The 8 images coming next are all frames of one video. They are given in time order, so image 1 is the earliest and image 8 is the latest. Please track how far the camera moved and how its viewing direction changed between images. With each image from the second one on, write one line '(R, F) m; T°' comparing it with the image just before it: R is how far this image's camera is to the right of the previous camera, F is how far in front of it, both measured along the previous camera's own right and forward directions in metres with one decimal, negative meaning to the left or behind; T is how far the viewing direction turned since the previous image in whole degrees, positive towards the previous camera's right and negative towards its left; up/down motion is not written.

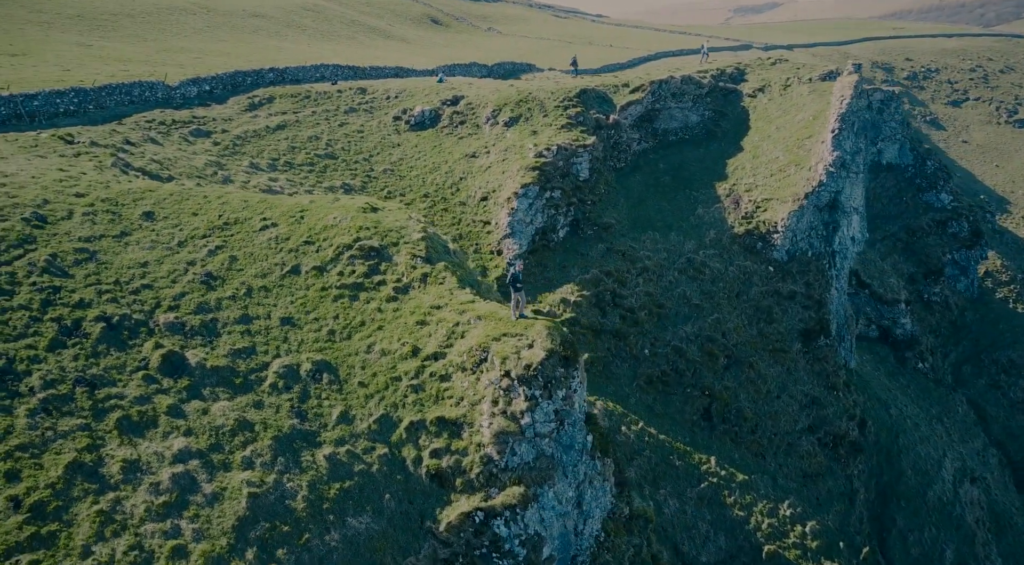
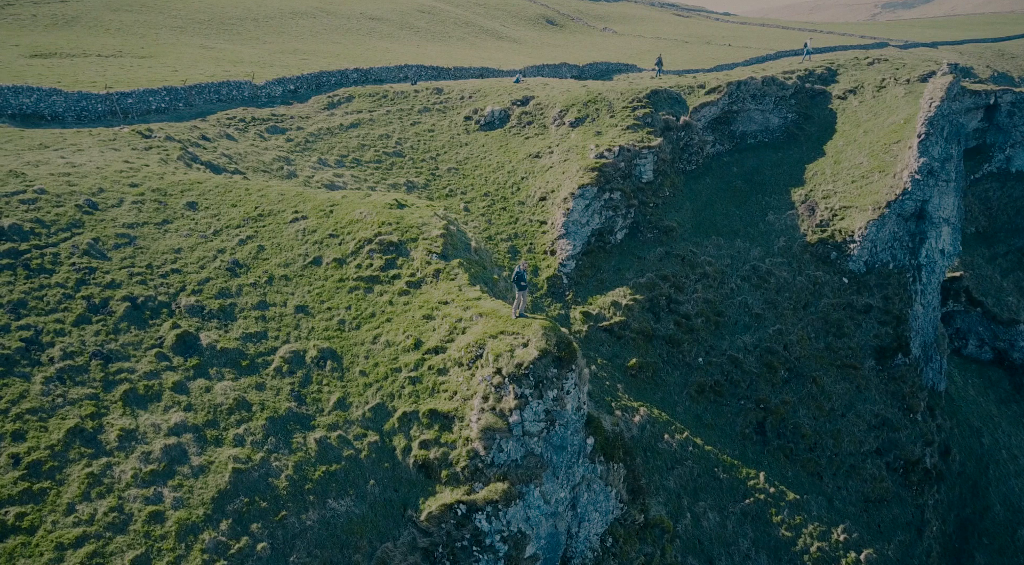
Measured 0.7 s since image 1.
(+3.6, +0.1) m; -8°
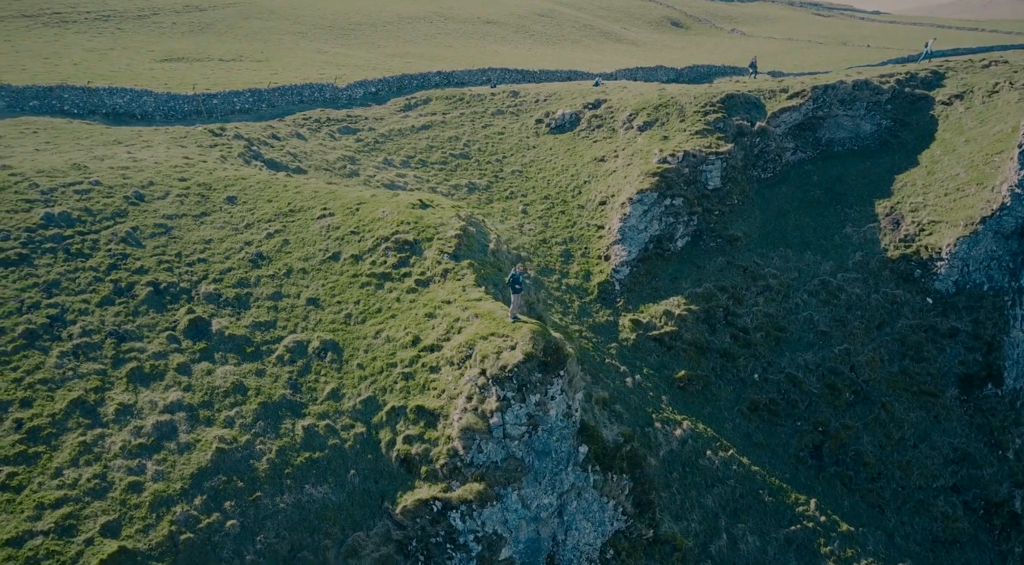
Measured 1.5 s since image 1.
(+4.0, +0.4) m; -8°
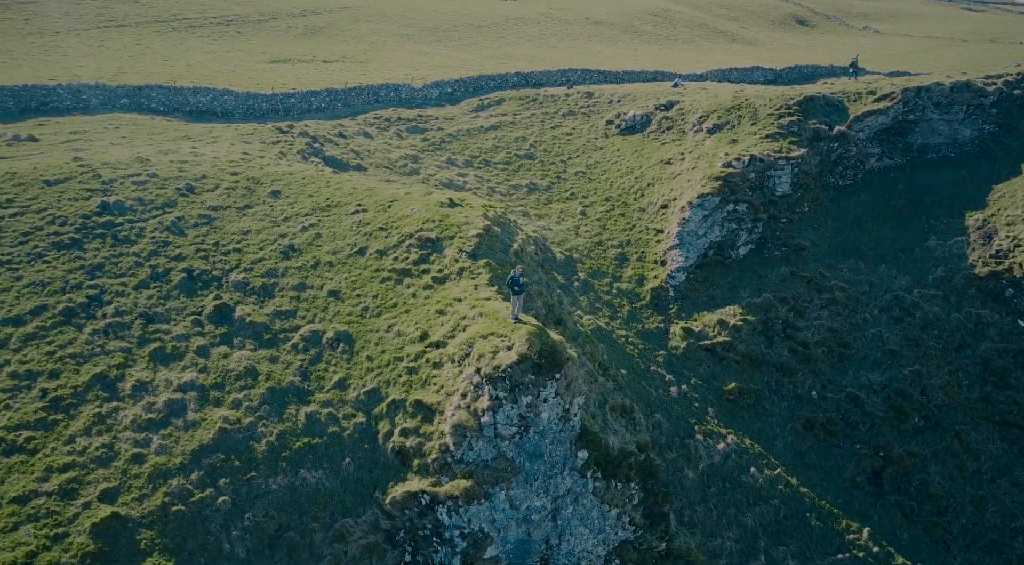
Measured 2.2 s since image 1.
(+3.5, +0.2) m; -8°
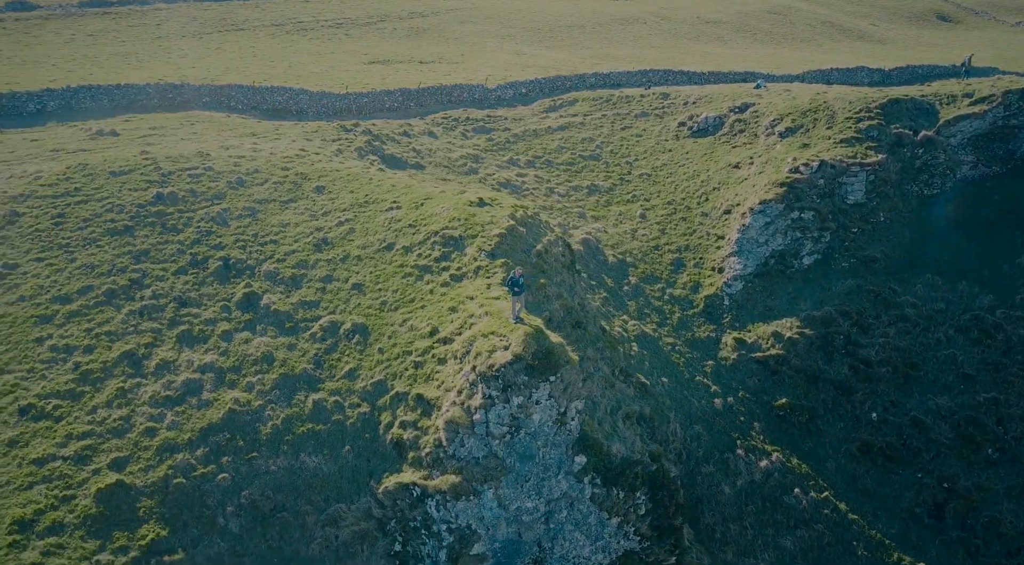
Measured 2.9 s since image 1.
(+3.4, +0.2) m; -8°
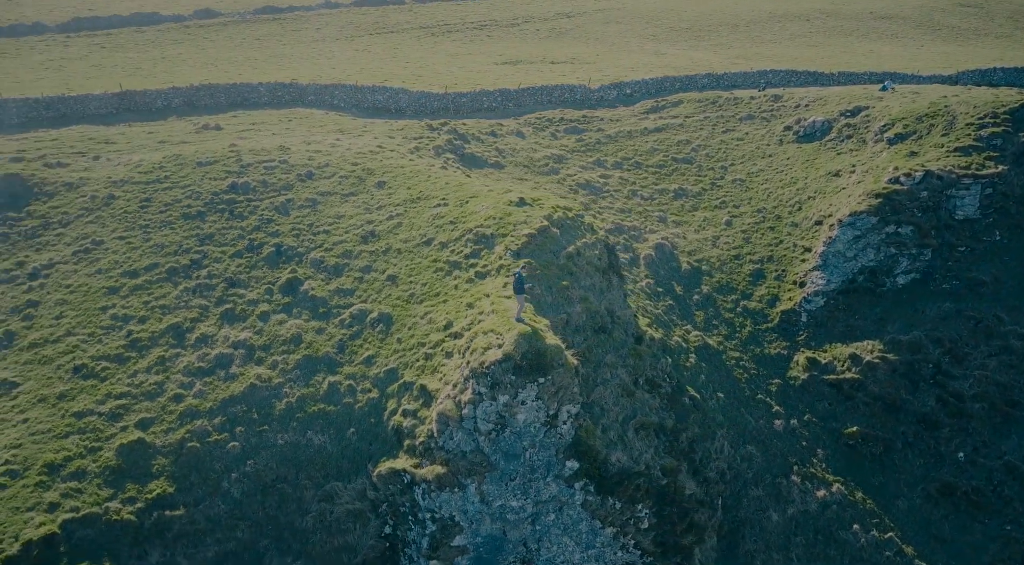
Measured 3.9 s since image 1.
(+4.9, +0.4) m; -11°
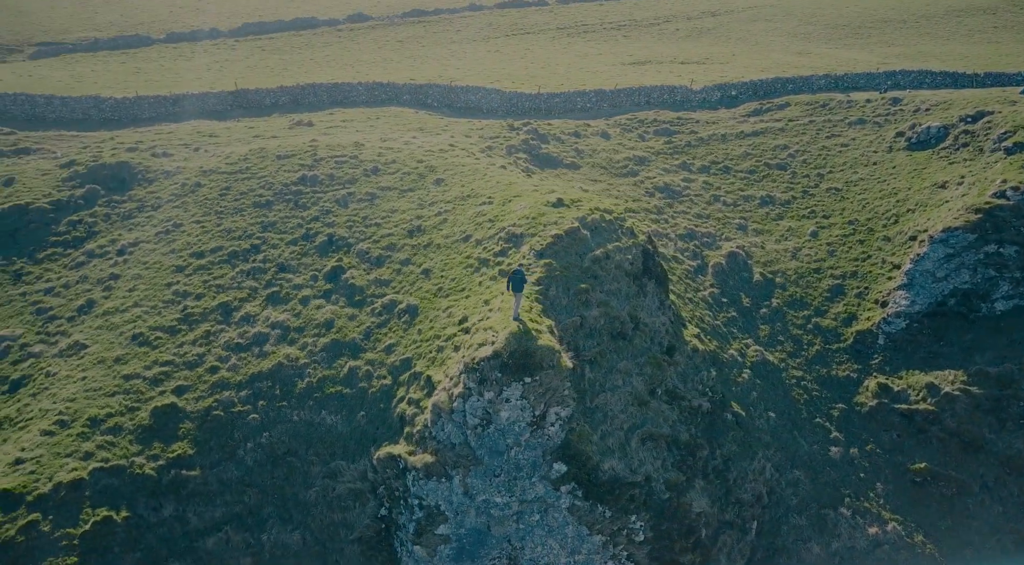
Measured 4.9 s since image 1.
(+4.9, +0.2) m; -11°
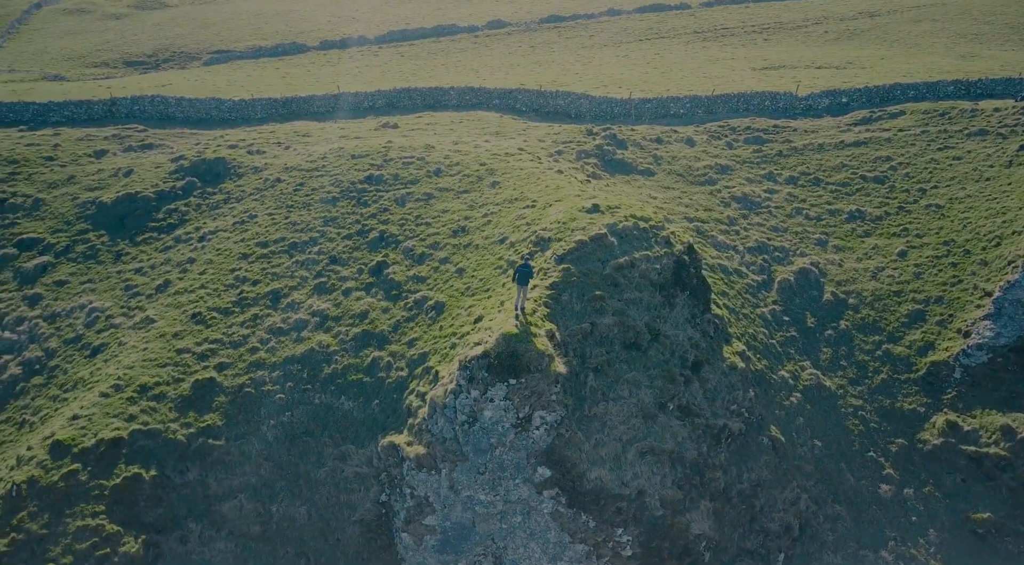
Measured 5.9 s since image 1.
(+4.9, -0.1) m; -11°
